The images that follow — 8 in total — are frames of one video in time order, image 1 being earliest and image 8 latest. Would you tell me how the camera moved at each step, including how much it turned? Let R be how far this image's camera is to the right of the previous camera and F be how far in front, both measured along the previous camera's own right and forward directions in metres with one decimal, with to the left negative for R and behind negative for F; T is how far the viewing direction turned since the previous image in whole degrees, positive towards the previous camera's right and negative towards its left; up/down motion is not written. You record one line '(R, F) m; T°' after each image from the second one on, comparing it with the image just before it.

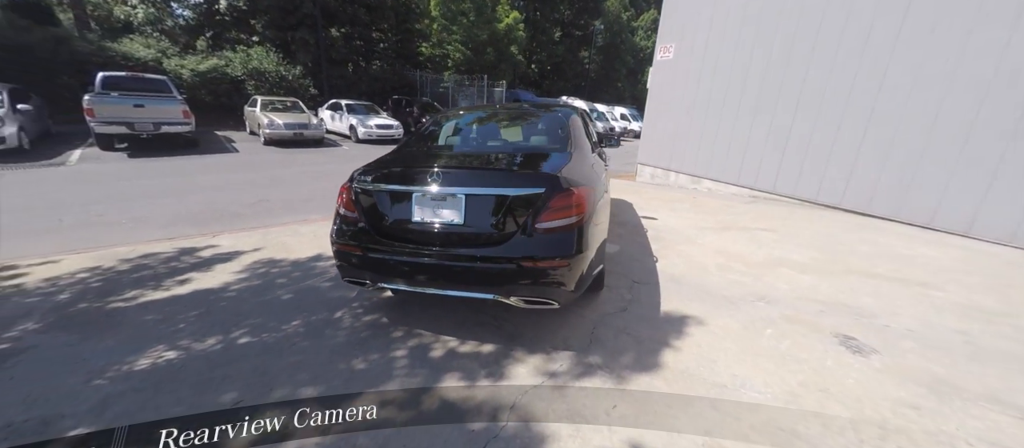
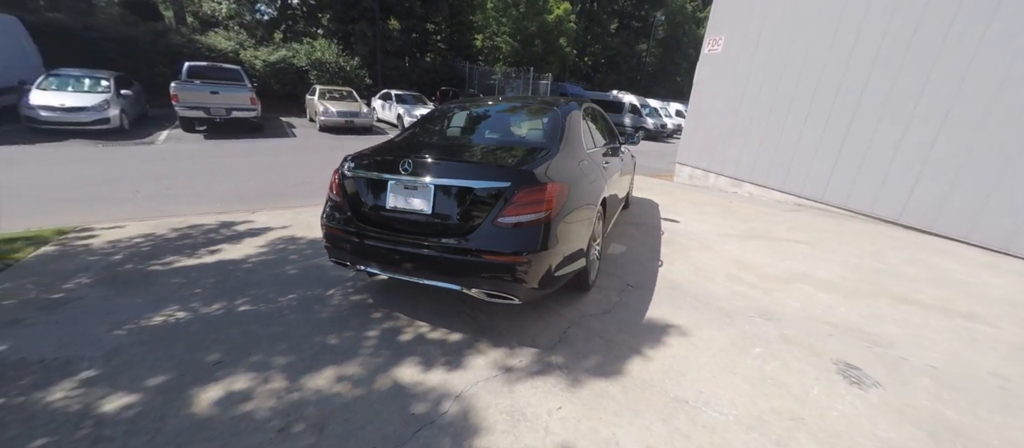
(+0.6, 0.0) m; -8°
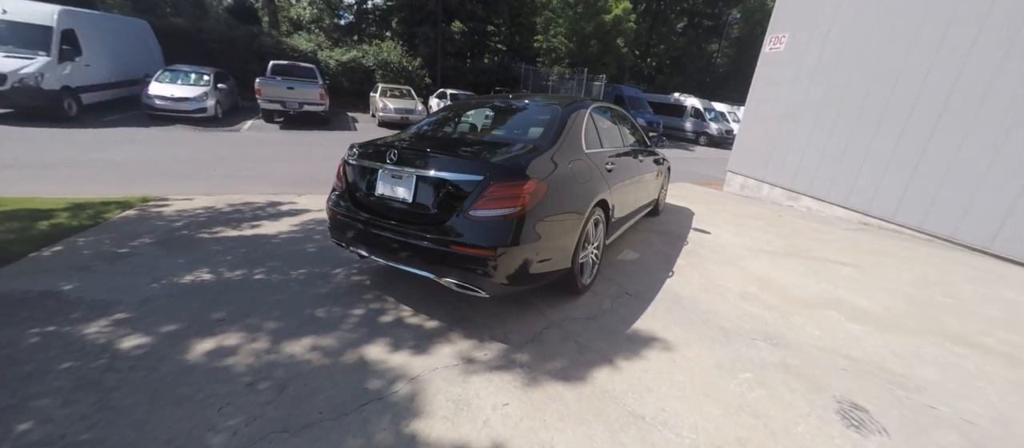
(+0.6, 0.0) m; -9°
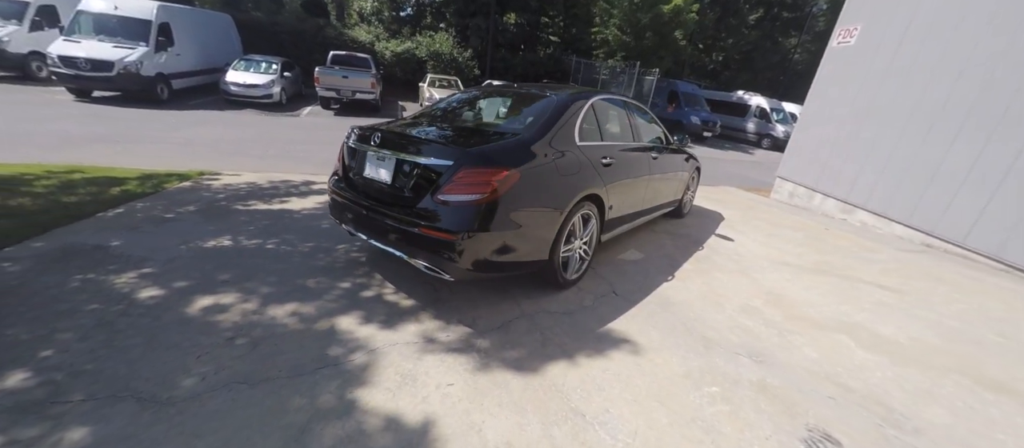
(+0.6, 0.0) m; -8°
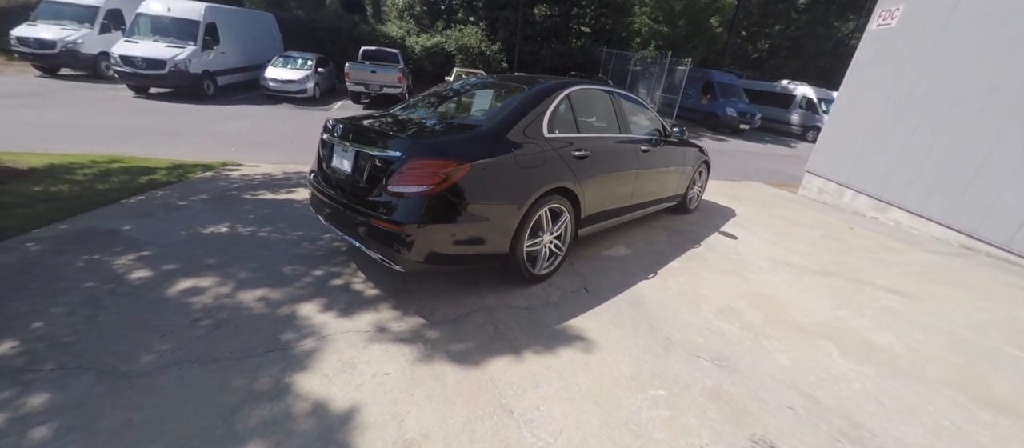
(+0.6, +0.1) m; -6°
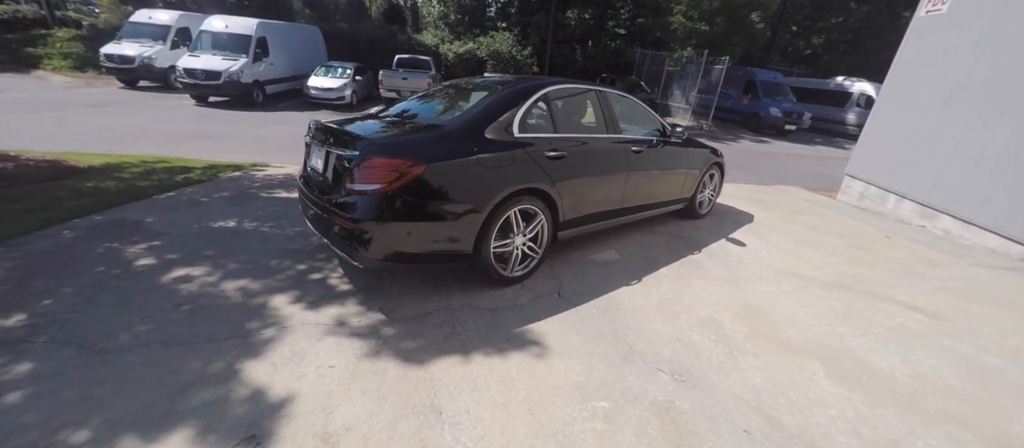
(+0.6, +0.1) m; -7°
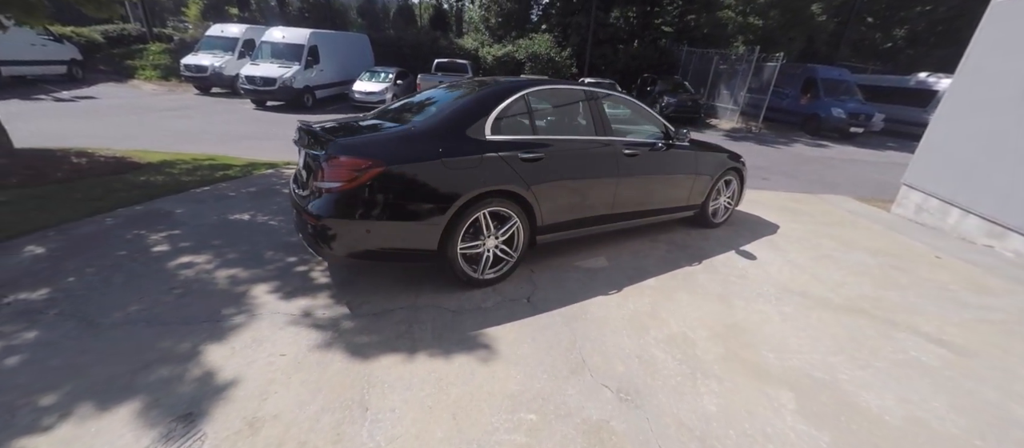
(+0.6, +0.1) m; -7°
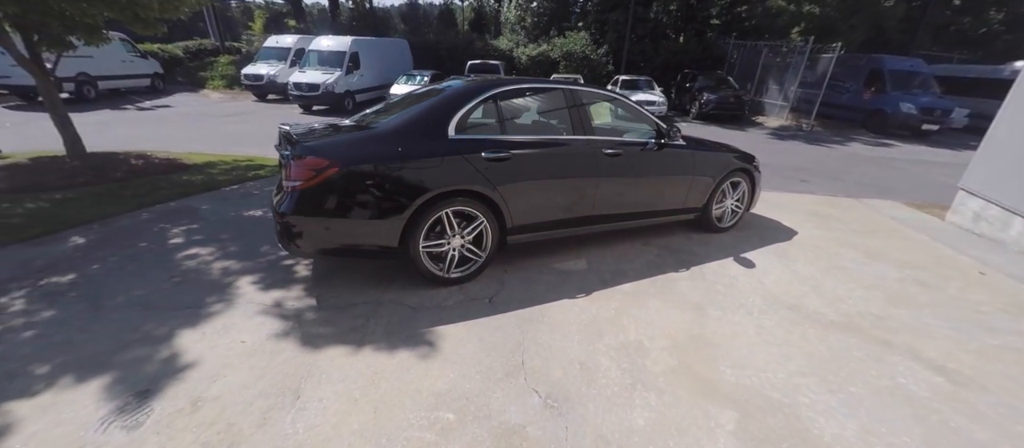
(+0.7, +0.1) m; -7°
